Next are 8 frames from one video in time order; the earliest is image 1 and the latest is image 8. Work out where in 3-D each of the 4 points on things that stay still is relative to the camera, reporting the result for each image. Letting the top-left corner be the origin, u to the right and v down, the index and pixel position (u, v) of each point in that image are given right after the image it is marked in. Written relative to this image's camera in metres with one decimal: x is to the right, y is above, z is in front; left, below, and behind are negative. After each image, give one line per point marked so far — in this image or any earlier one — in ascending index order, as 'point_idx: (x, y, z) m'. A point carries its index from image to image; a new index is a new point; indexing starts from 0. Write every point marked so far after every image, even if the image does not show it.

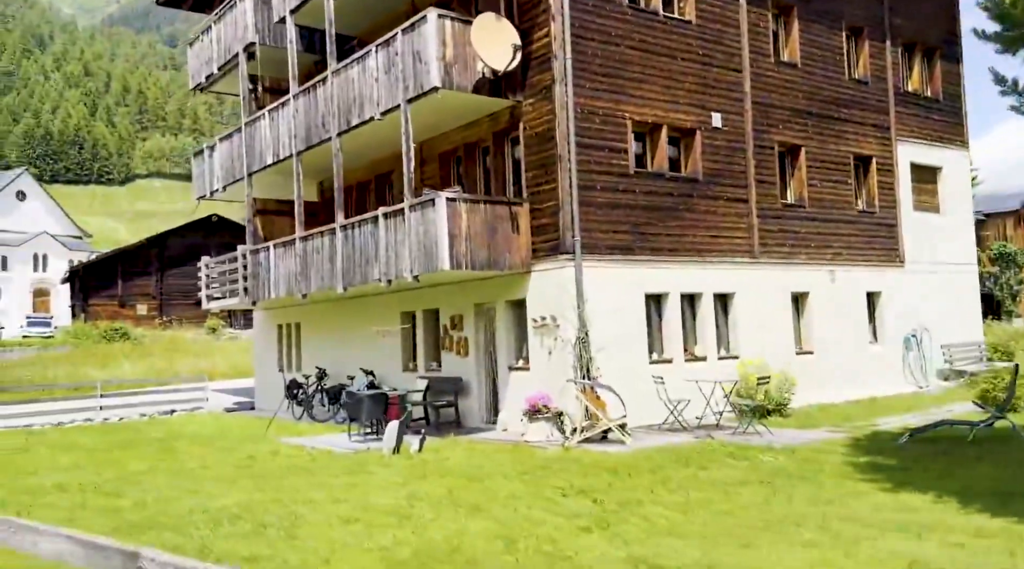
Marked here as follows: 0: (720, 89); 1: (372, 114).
0: (+4.0, +3.8, +17.7) m
1: (-2.6, +3.1, +17.0) m
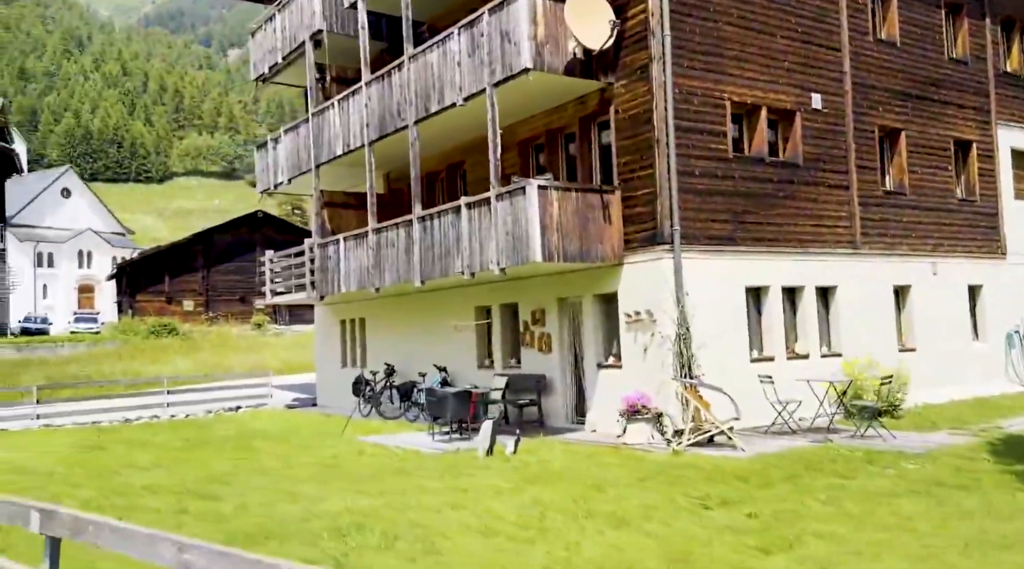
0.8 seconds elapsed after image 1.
0: (+5.6, +3.9, +16.7) m
1: (-1.0, +3.3, +16.2) m
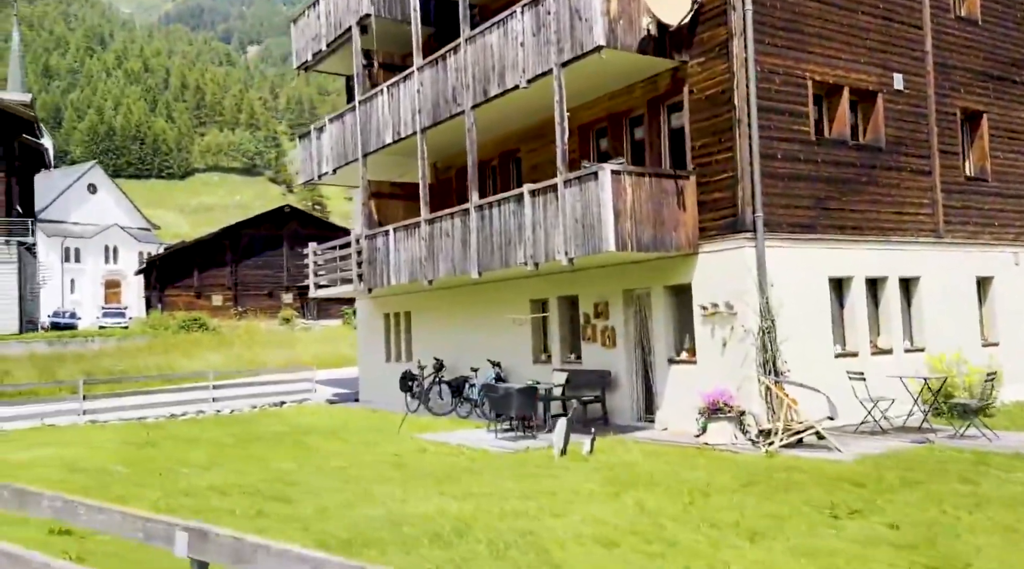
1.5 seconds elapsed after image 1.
0: (+6.7, +4.1, +15.8) m
1: (+0.1, +3.4, +15.5) m
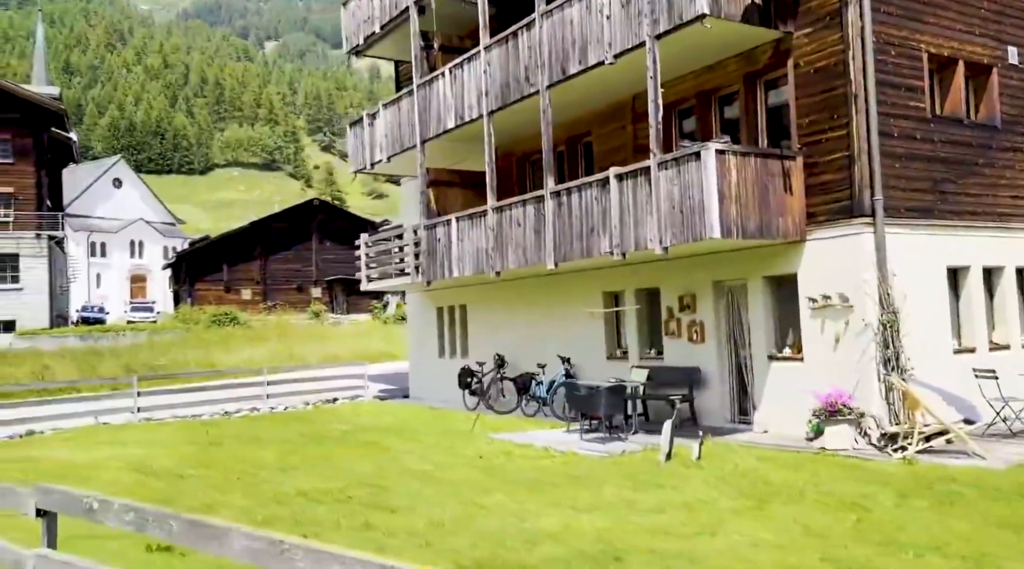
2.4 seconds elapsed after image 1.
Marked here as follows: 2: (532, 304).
0: (+8.0, +4.2, +14.6) m
1: (+1.4, +3.6, +14.4) m
2: (+0.4, -0.4, +19.3) m
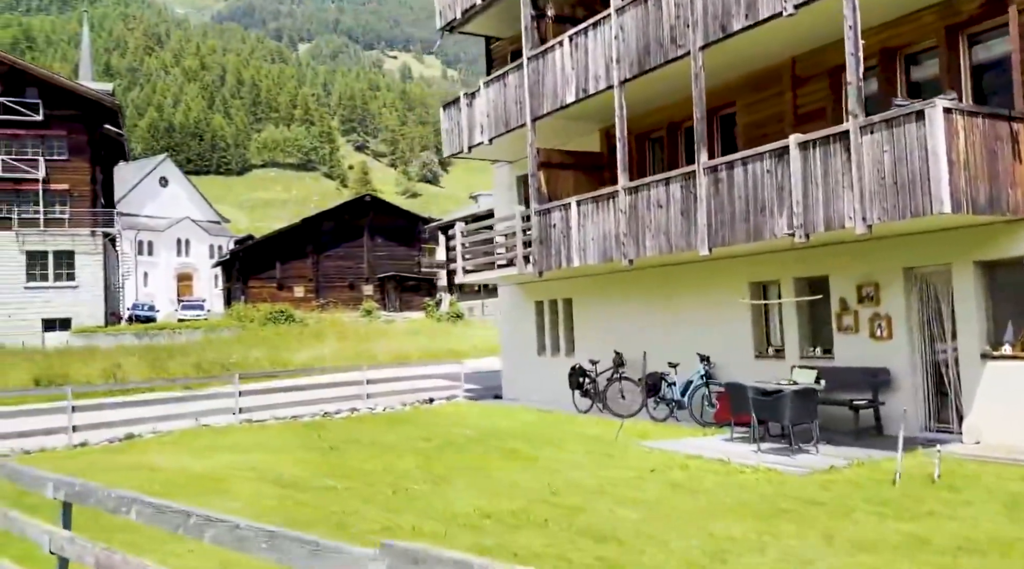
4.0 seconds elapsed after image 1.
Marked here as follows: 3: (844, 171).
0: (+10.2, +4.4, +12.5) m
1: (+3.6, +3.7, +12.6) m
2: (+2.8, -0.2, +17.5) m
3: (+4.2, +1.4, +11.5) m
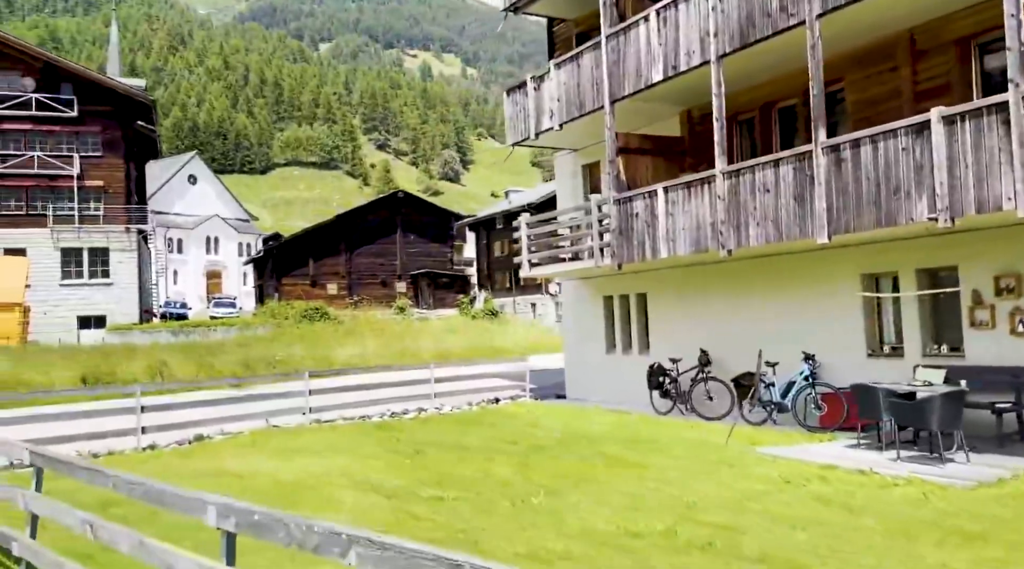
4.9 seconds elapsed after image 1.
0: (+11.6, +4.6, +11.1) m
1: (+4.9, +3.9, +11.3) m
2: (+4.3, -0.1, +16.3) m
3: (+5.5, +1.5, +10.3) m
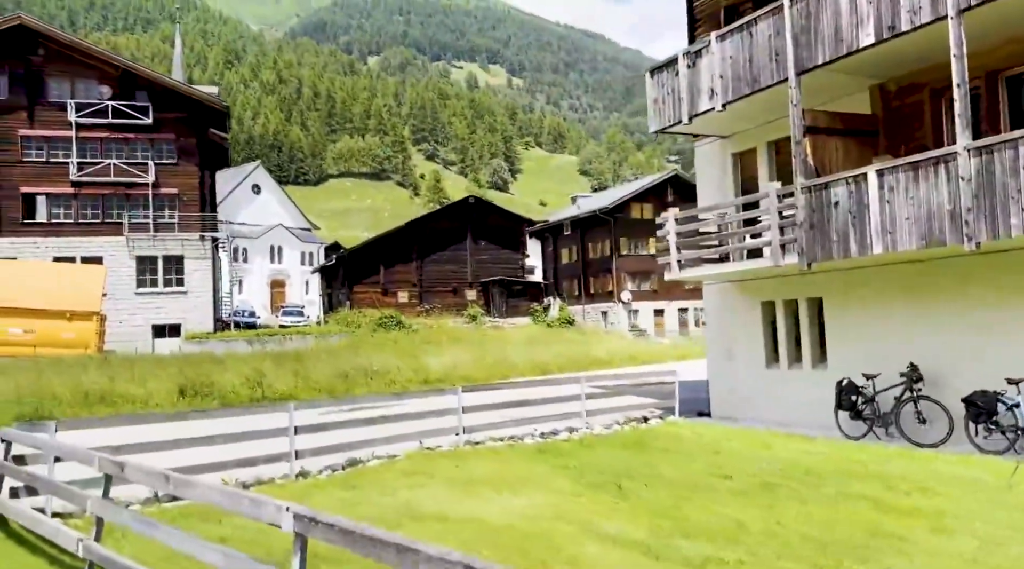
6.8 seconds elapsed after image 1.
0: (+14.0, +4.6, +8.3) m
1: (+7.4, +3.9, +8.8) m
2: (+7.0, -0.1, +13.8) m
3: (+7.9, +1.6, +7.8) m
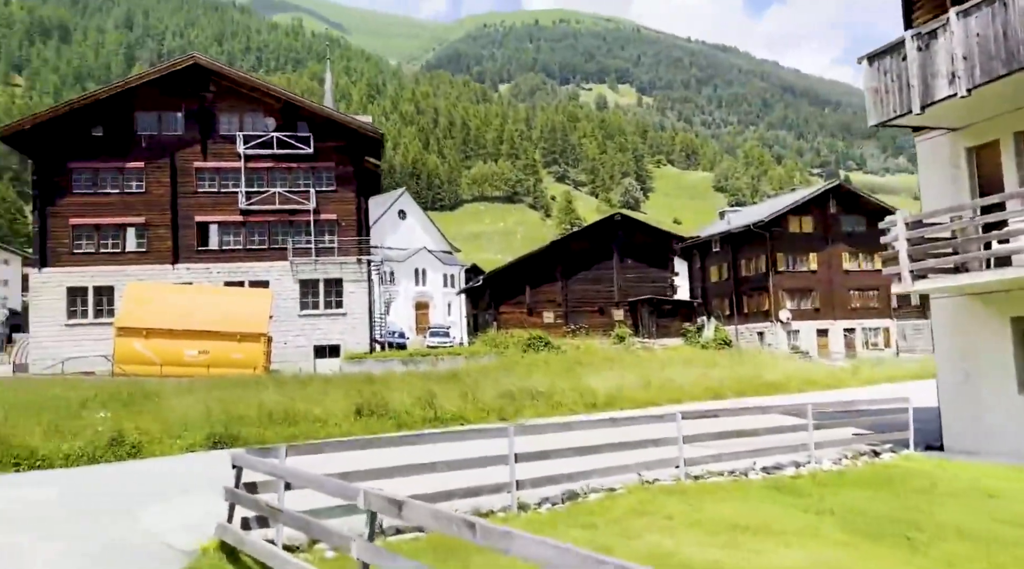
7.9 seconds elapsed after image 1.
0: (+16.0, +4.7, +4.7) m
1: (+9.6, +3.9, +6.3) m
2: (+10.0, -0.2, +11.1) m
3: (+9.9, +1.6, +5.1) m
